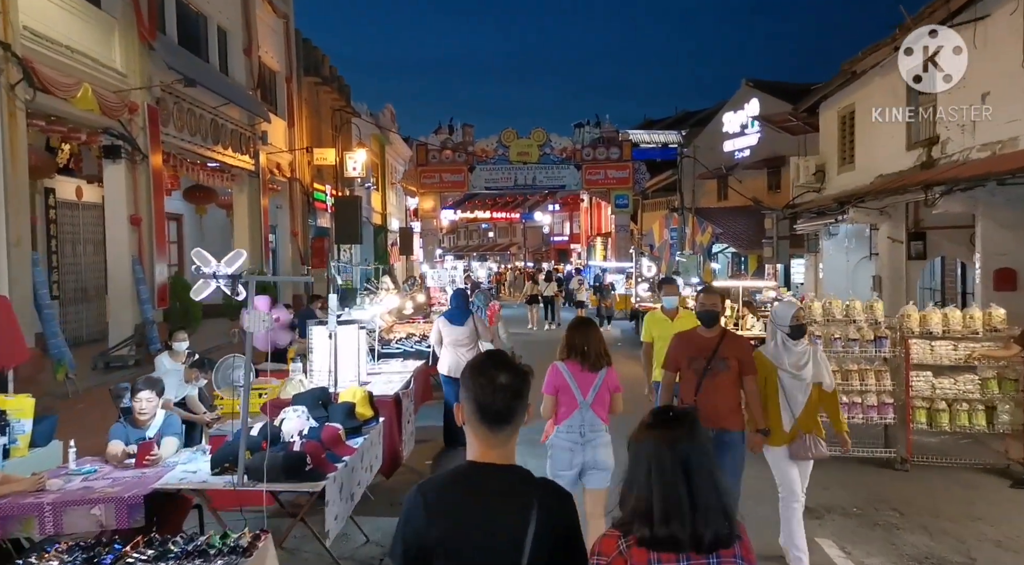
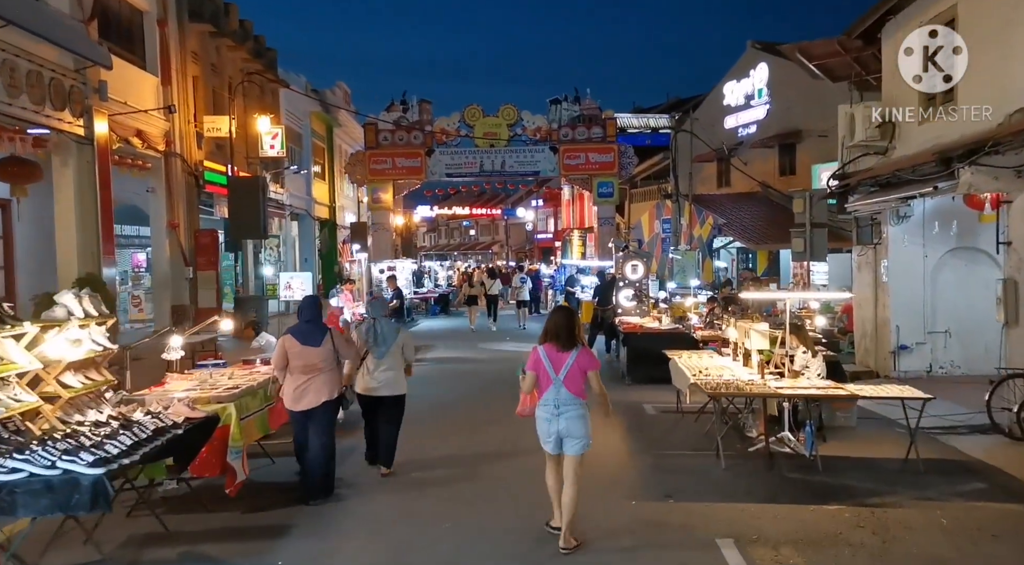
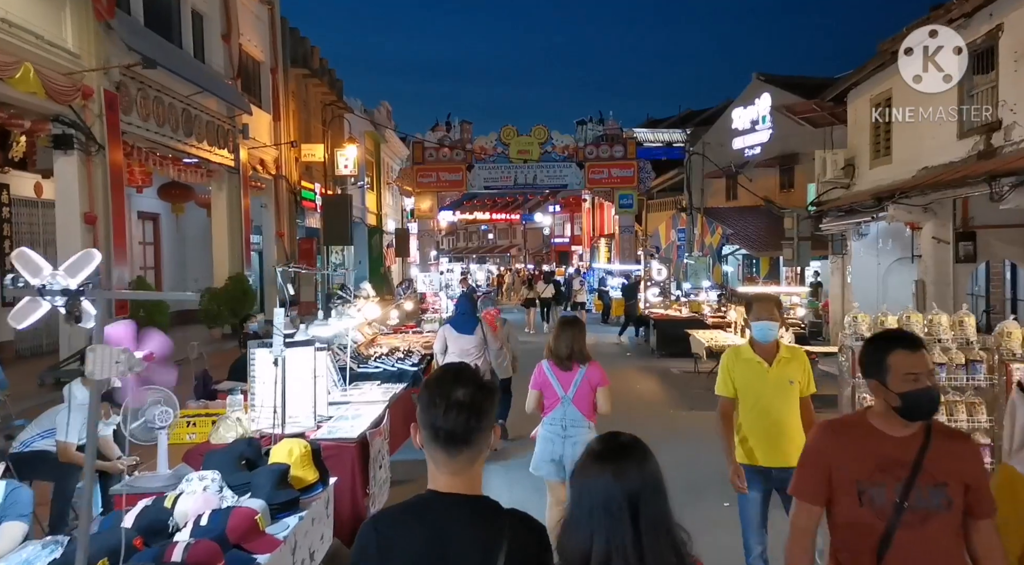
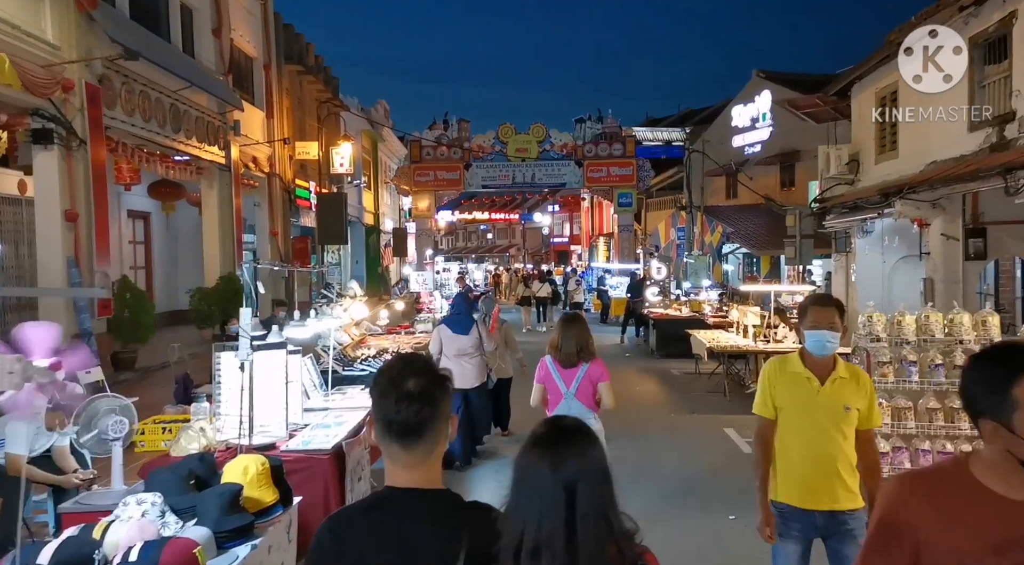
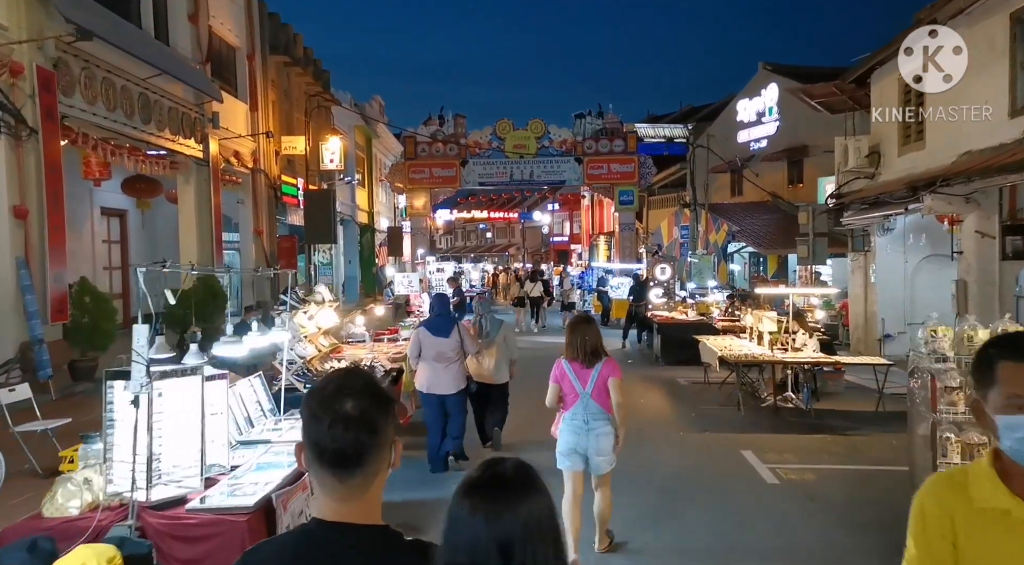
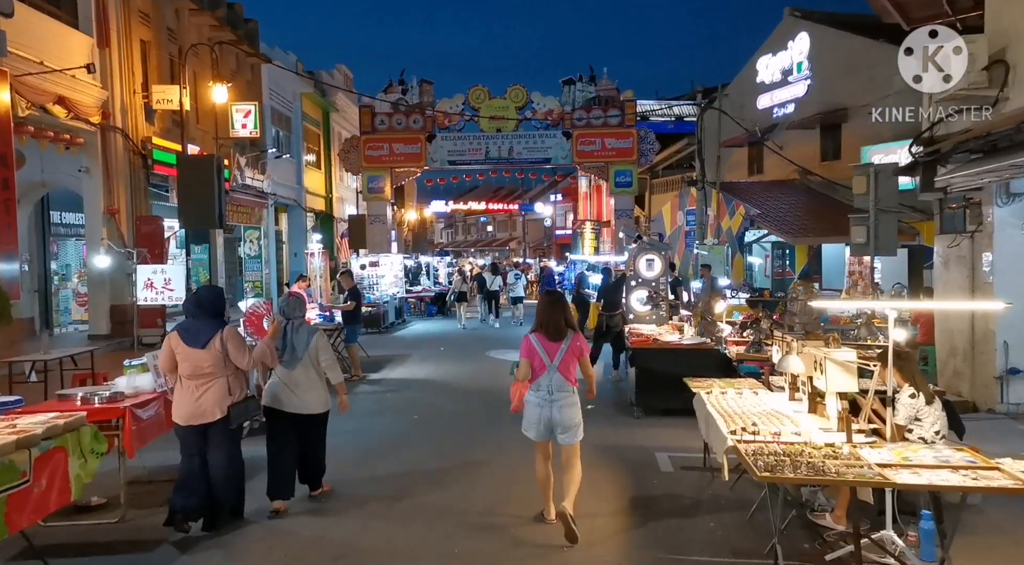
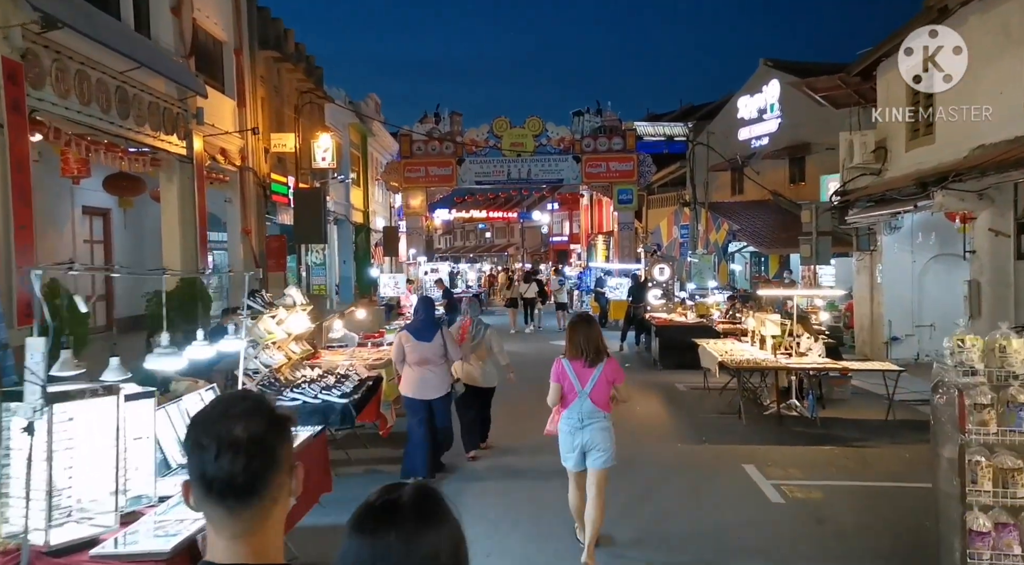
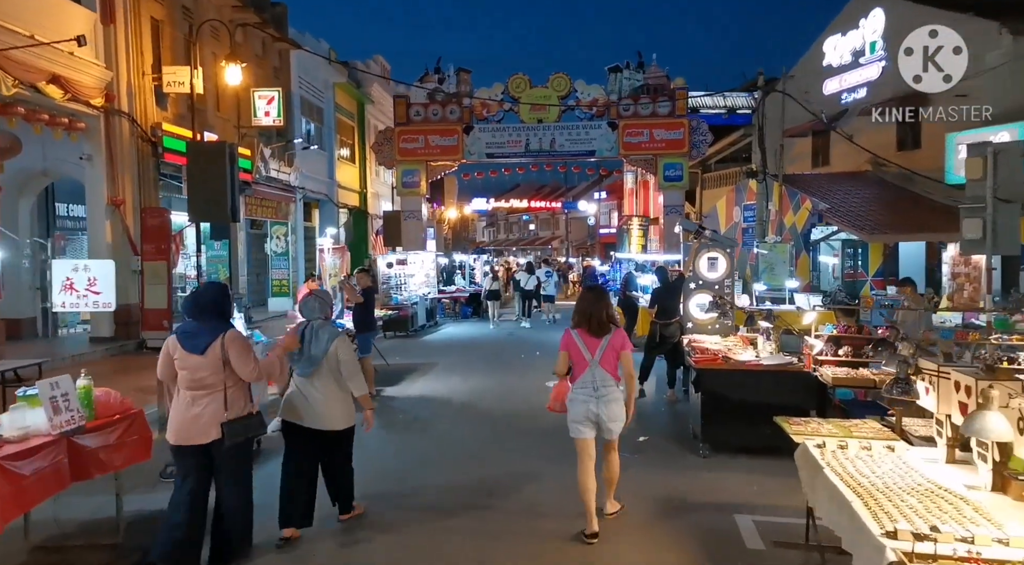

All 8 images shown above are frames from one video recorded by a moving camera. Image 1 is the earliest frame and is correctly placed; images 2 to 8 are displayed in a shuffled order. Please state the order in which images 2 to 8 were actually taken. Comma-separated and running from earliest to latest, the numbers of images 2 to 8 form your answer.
3, 4, 5, 7, 2, 6, 8
